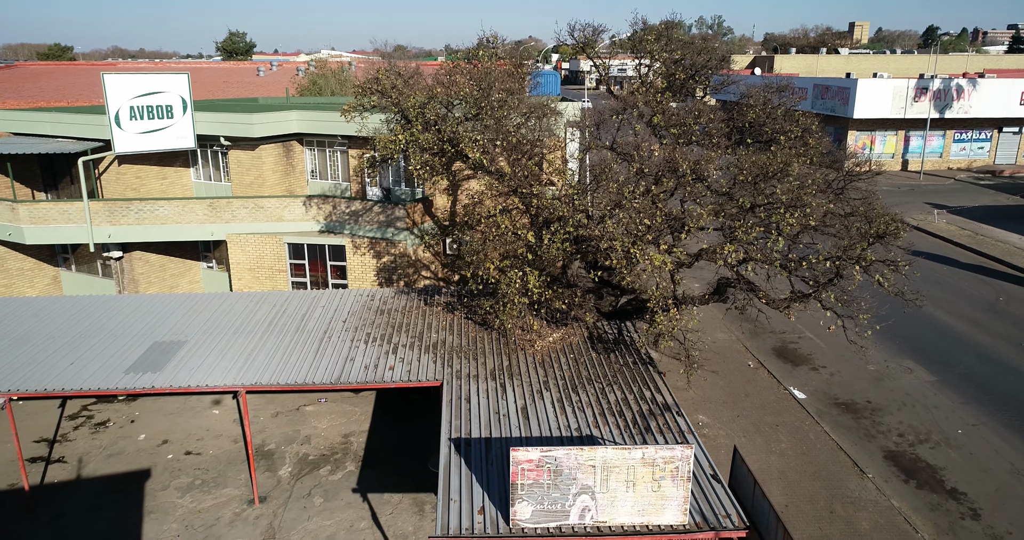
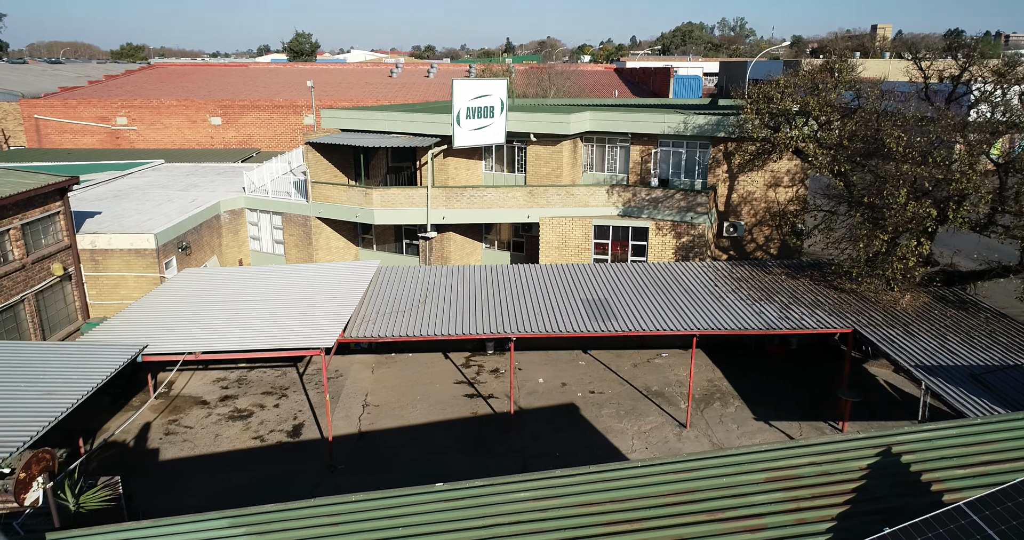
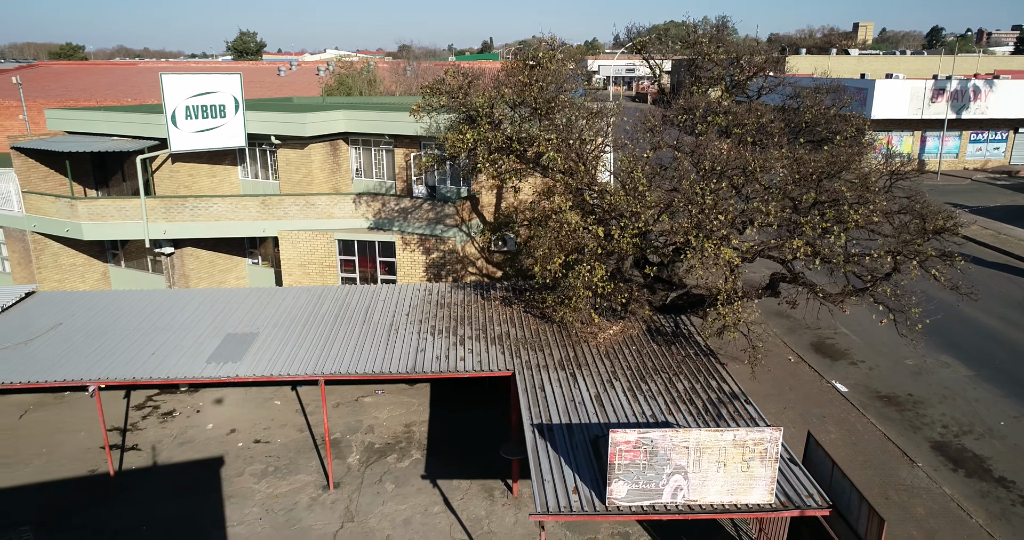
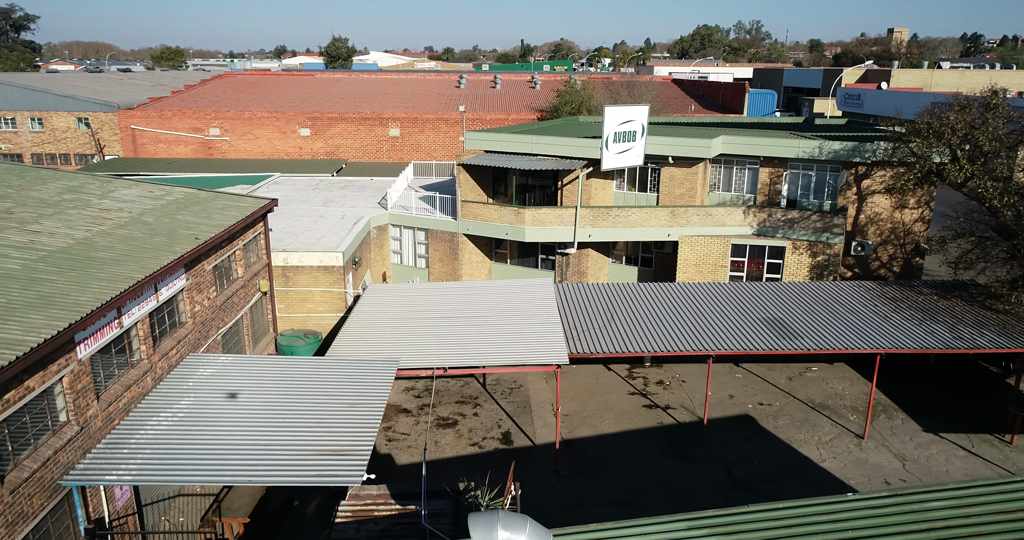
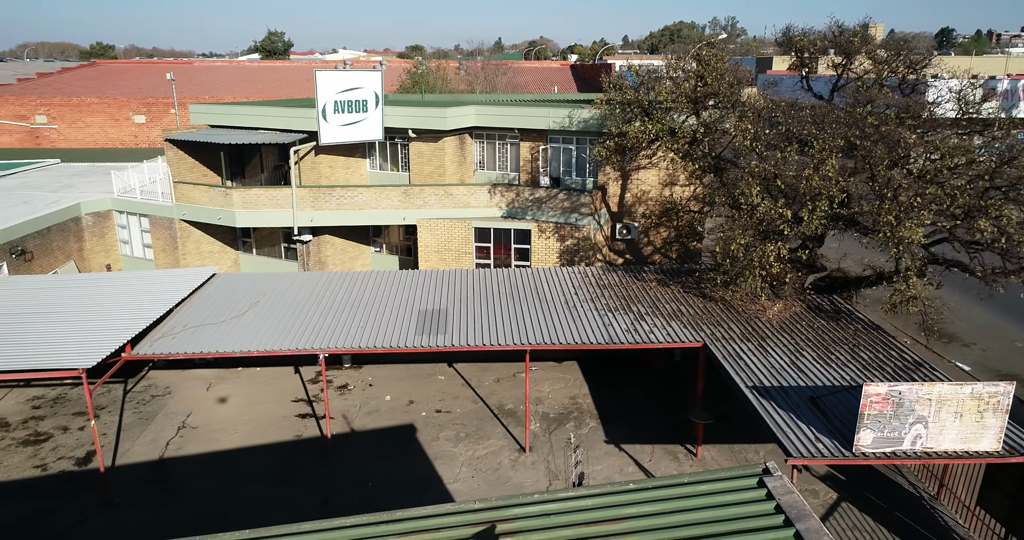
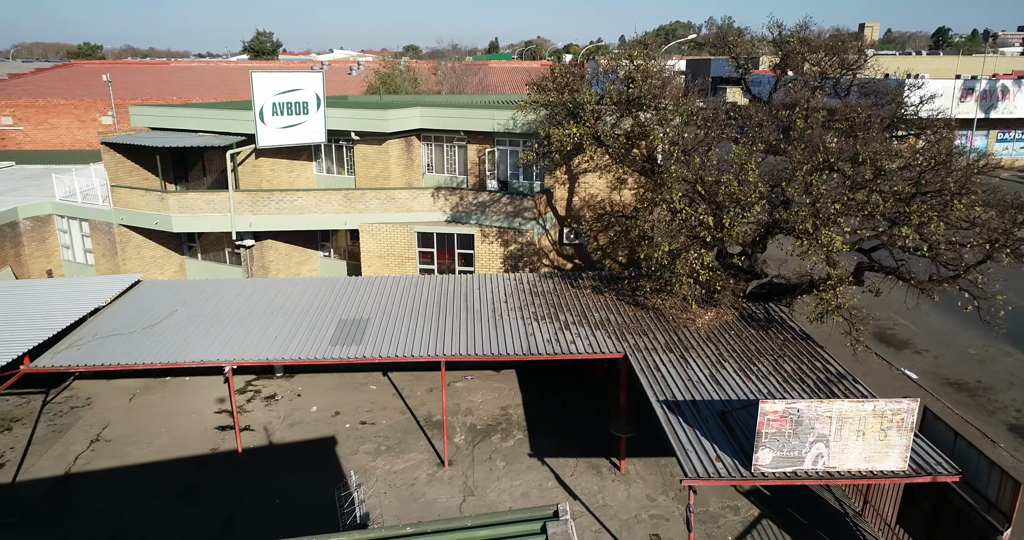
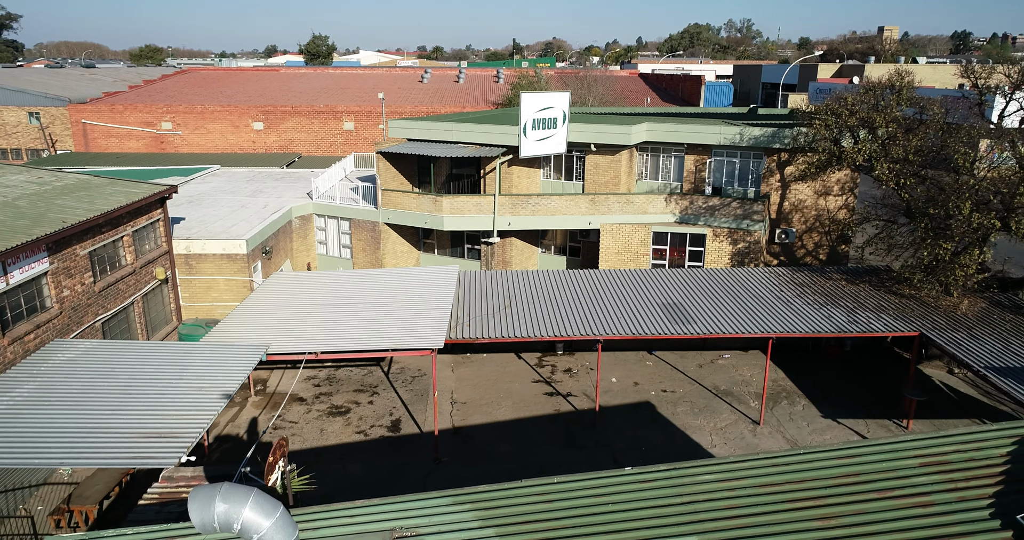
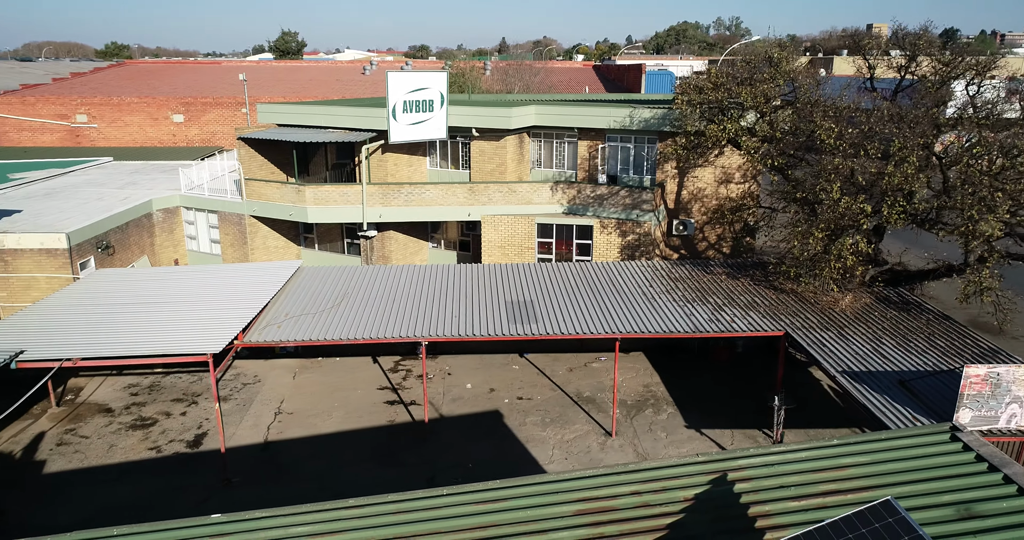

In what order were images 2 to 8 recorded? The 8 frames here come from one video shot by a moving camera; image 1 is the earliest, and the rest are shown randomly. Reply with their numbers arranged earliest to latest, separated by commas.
3, 6, 5, 8, 2, 7, 4
